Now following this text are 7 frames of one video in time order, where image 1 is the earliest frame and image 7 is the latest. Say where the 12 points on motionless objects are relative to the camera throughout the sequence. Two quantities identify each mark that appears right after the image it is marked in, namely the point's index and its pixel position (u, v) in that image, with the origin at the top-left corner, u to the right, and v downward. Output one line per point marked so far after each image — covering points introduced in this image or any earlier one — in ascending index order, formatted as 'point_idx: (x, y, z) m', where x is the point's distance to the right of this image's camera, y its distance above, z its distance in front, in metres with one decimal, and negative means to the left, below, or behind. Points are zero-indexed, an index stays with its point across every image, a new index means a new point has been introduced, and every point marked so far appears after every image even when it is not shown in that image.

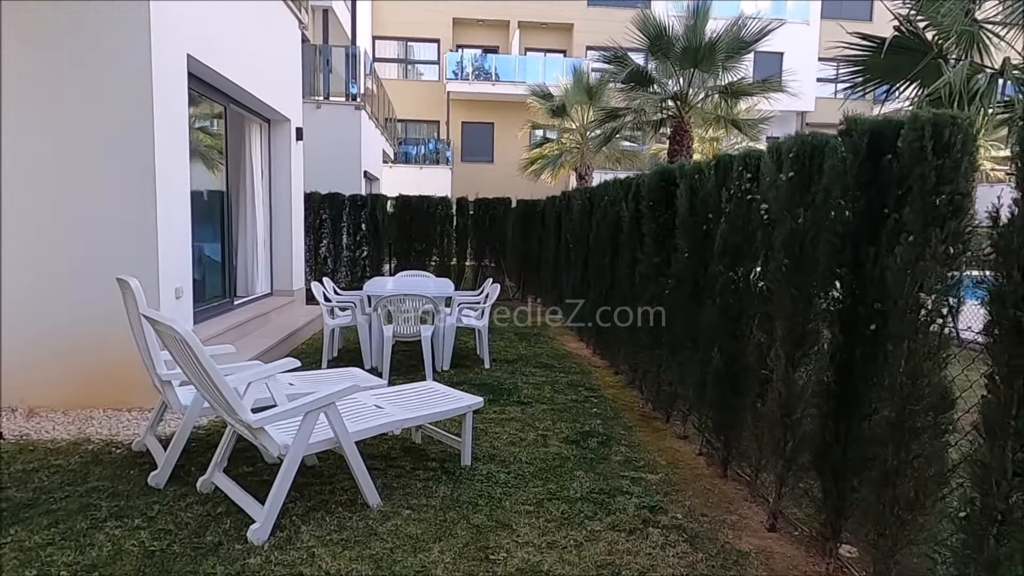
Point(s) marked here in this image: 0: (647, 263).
0: (+1.1, +0.2, +4.7) m
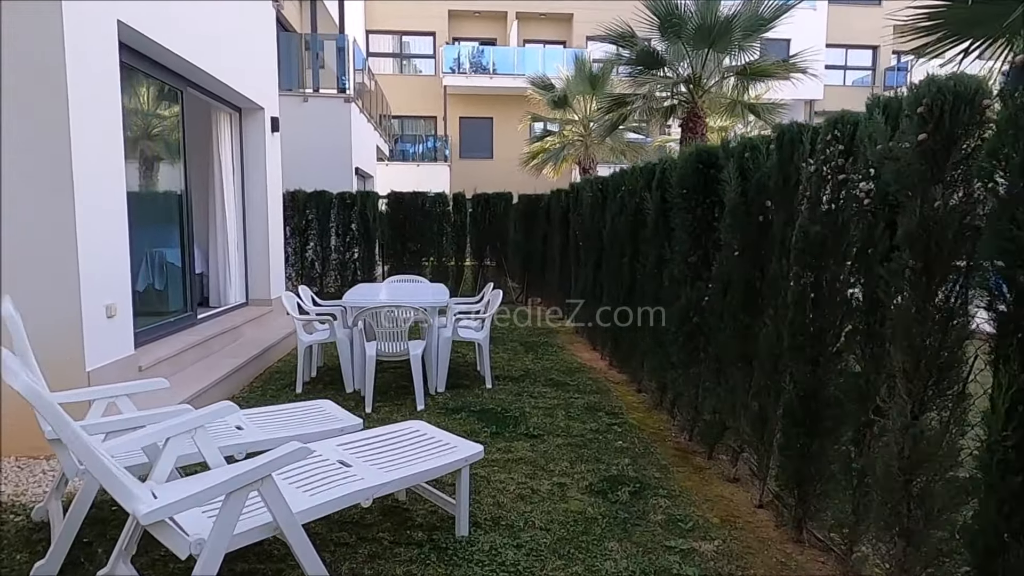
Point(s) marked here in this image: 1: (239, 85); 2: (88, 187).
0: (+1.1, +0.2, +3.9) m
1: (-2.8, +2.1, +6.3) m
2: (-2.5, +0.6, +3.6) m
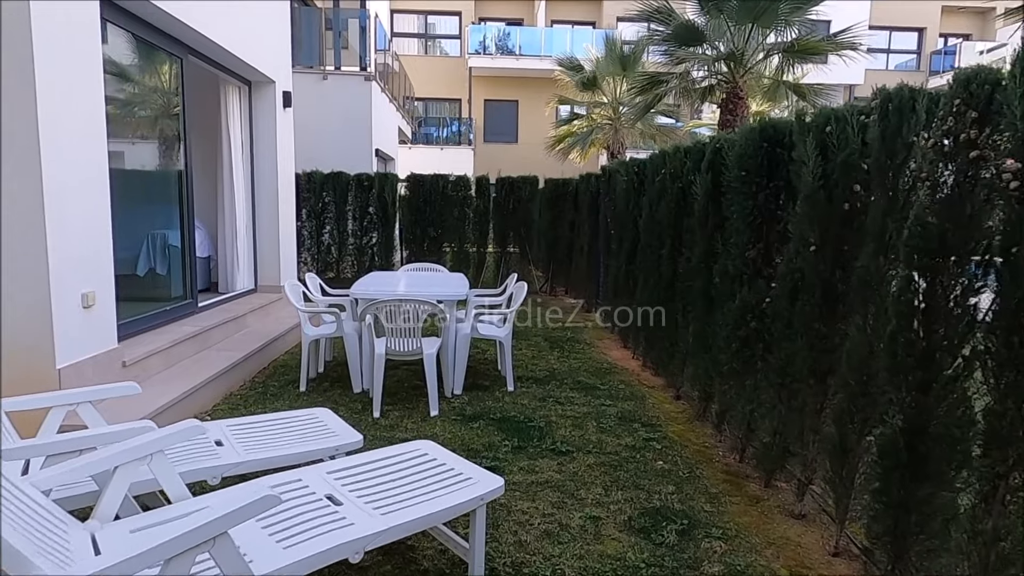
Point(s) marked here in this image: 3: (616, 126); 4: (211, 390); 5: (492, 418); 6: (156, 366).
0: (+1.2, +0.2, +3.4) m
1: (-2.6, +2.3, +5.9) m
2: (-2.3, +0.7, +3.1) m
3: (+2.3, +3.6, +13.4) m
4: (-2.0, -0.7, +4.1) m
5: (-0.1, -0.8, +3.8) m
6: (-2.3, -0.5, +4.0) m
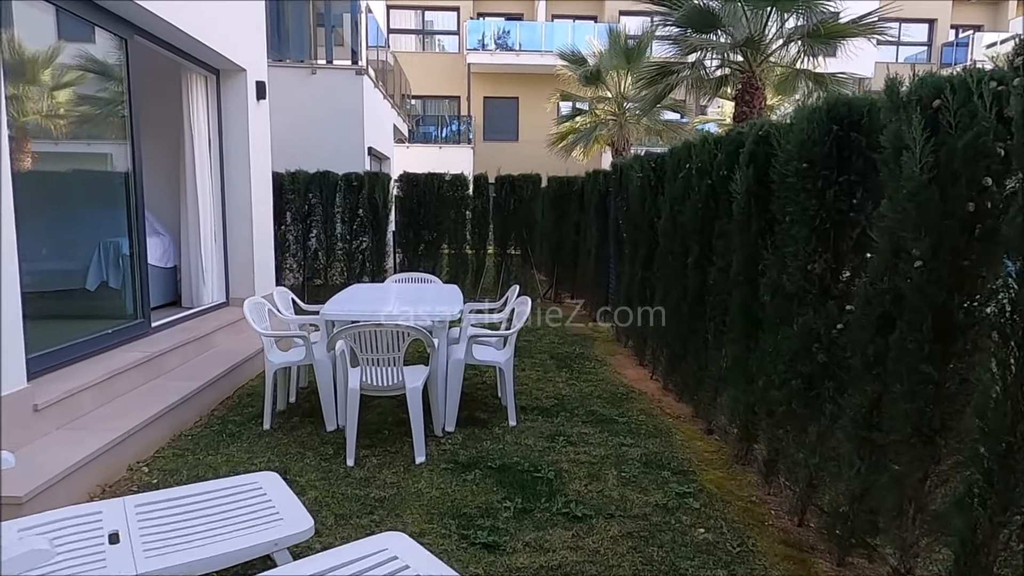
0: (+1.2, +0.1, +2.7) m
1: (-2.6, +2.1, +5.2) m
2: (-2.3, +0.5, +2.5) m
3: (+2.3, +3.5, +12.7) m
4: (-2.0, -0.8, +3.4) m
5: (-0.1, -0.9, +3.2) m
6: (-2.3, -0.6, +3.3) m
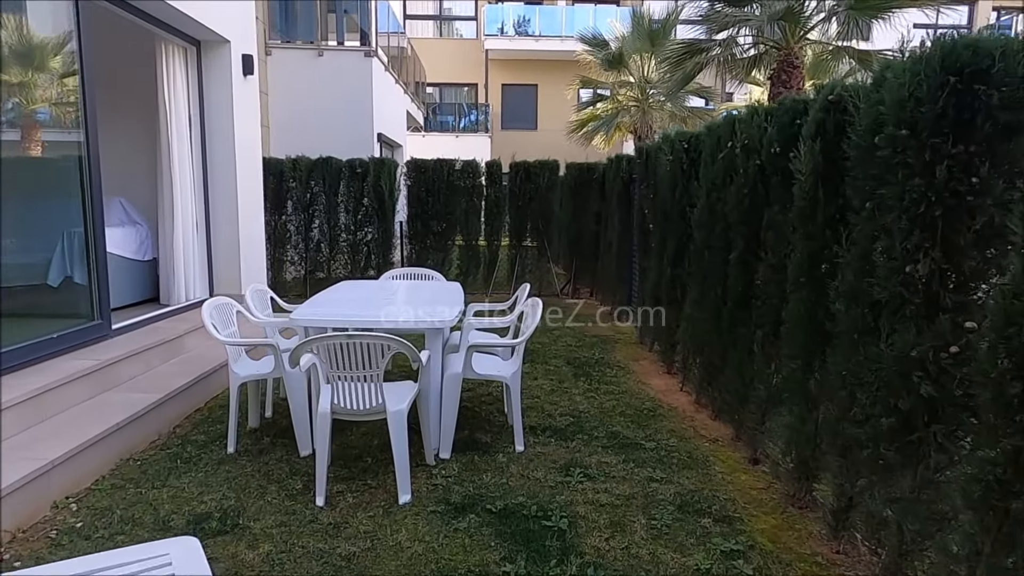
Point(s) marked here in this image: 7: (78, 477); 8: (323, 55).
0: (+1.3, +0.1, +2.0) m
1: (-2.5, +2.2, +4.6) m
2: (-2.3, +0.5, +1.9) m
3: (+2.6, +3.6, +12.0) m
4: (-2.0, -0.8, +2.9) m
5: (-0.1, -0.9, +2.6) m
6: (-2.3, -0.6, +2.8) m
7: (-2.0, -0.9, +2.8) m
8: (-3.1, +3.8, +9.9) m
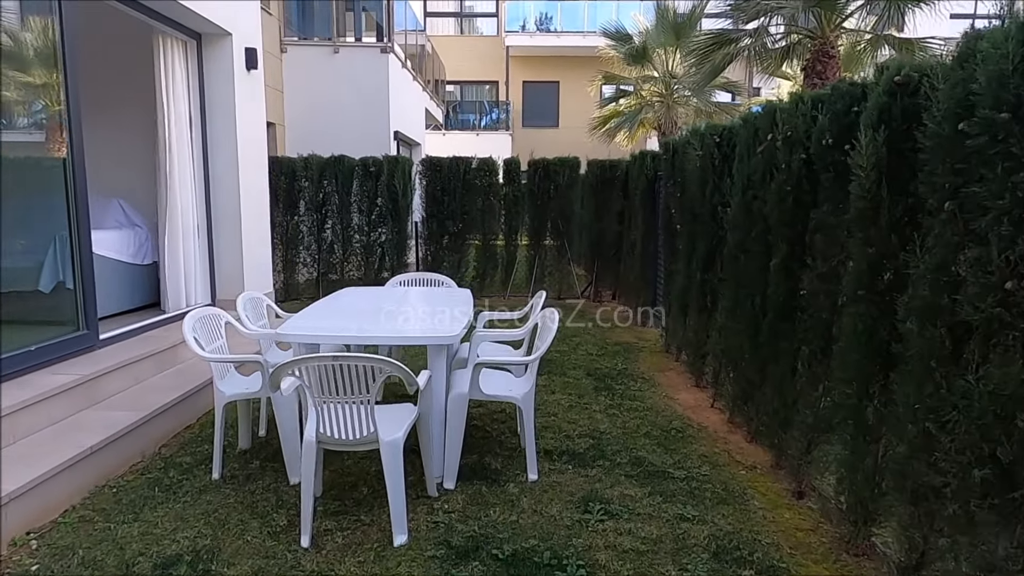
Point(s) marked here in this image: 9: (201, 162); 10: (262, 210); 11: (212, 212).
0: (+1.3, 0.0, +1.7) m
1: (-2.4, +2.1, +4.4) m
2: (-2.3, +0.5, +1.7) m
3: (+3.0, +3.6, +11.5) m
4: (-1.9, -0.9, +2.6) m
5: (-0.1, -1.0, +2.2) m
6: (-2.3, -0.7, +2.6) m
7: (-1.9, -0.9, +2.5) m
8: (-2.8, +3.8, +9.7) m
9: (-2.5, +1.0, +4.9) m
10: (-2.2, +0.7, +5.5) m
11: (-2.5, +0.6, +5.0) m
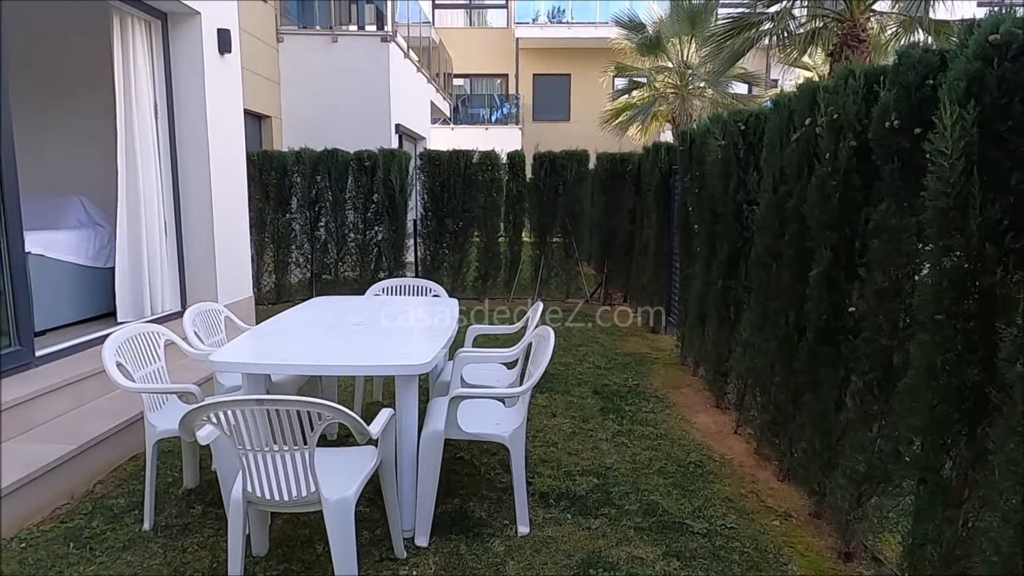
0: (+1.2, -0.1, +1.1) m
1: (-2.4, +2.1, +3.9) m
2: (-2.4, +0.4, +1.2) m
3: (+3.1, +3.6, +11.0) m
4: (-2.0, -0.9, +2.2) m
5: (-0.1, -1.1, +1.8) m
6: (-2.3, -0.7, +2.1) m
7: (-2.0, -1.0, +2.1) m
8: (-2.7, +3.8, +9.2) m
9: (-2.5, +1.0, +4.4) m
10: (-2.2, +0.7, +5.0) m
11: (-2.5, +0.6, +4.6) m
